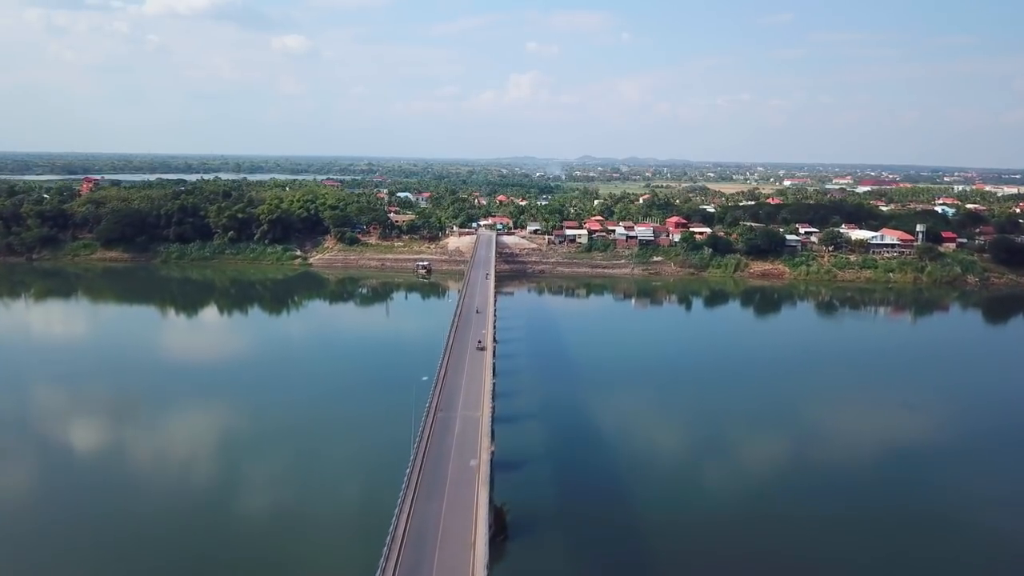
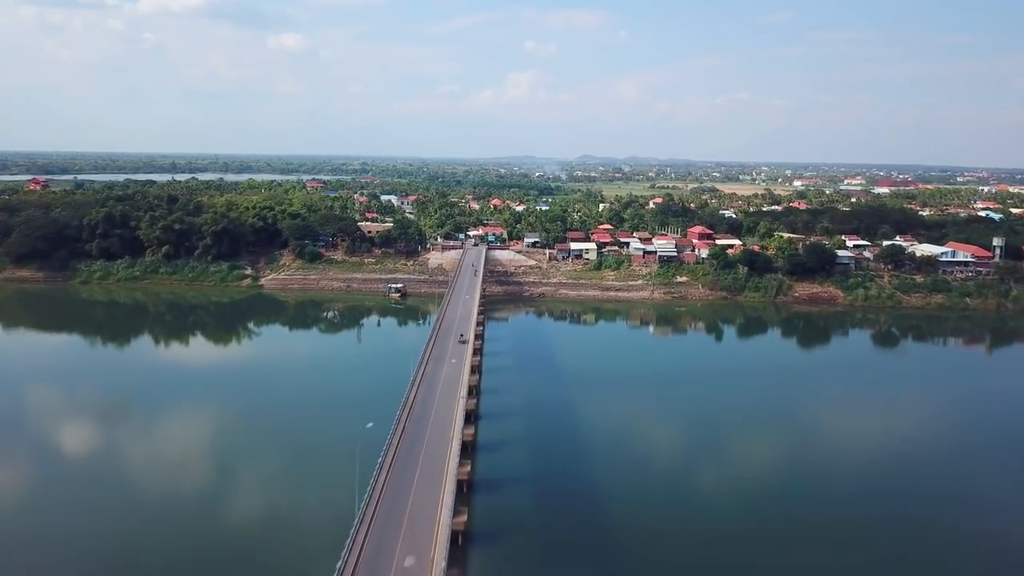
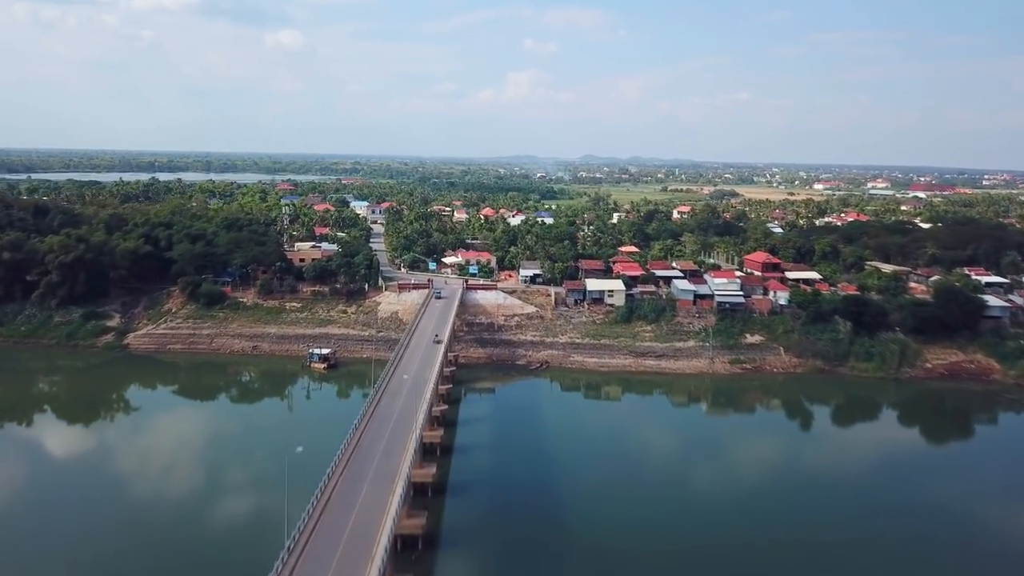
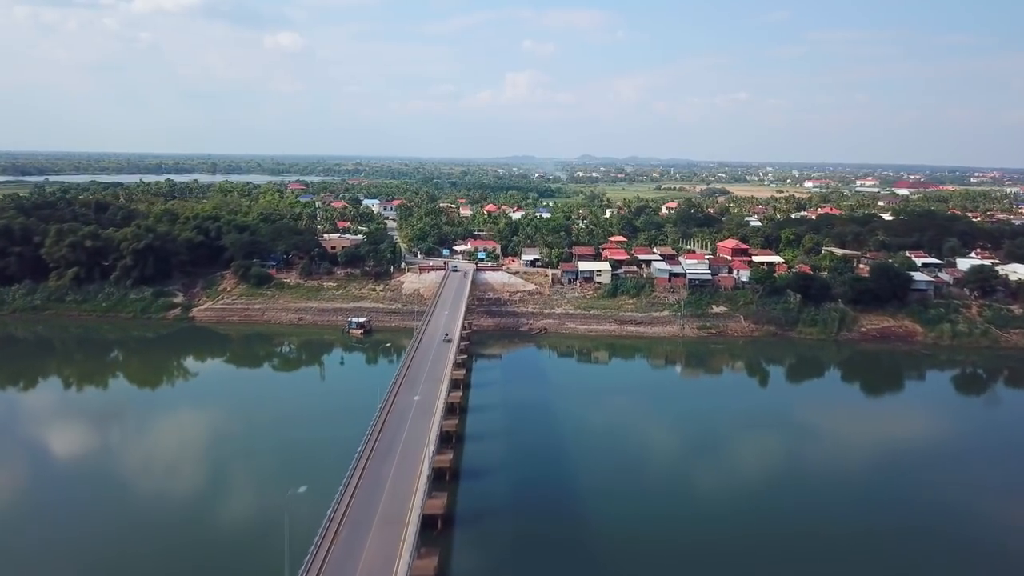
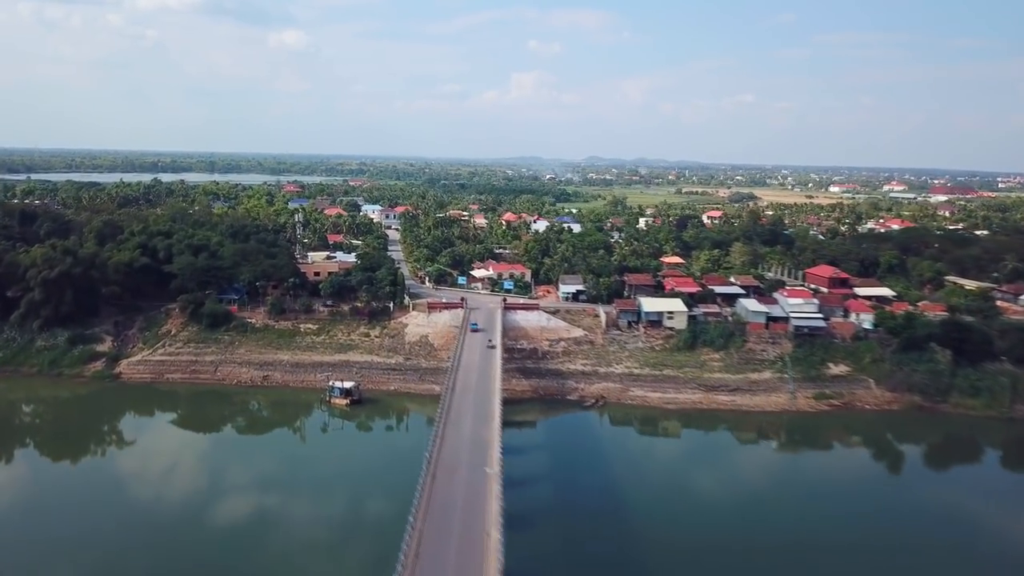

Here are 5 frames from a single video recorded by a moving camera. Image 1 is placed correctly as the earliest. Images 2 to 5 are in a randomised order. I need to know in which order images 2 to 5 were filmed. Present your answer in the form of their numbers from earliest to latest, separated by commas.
2, 4, 3, 5
